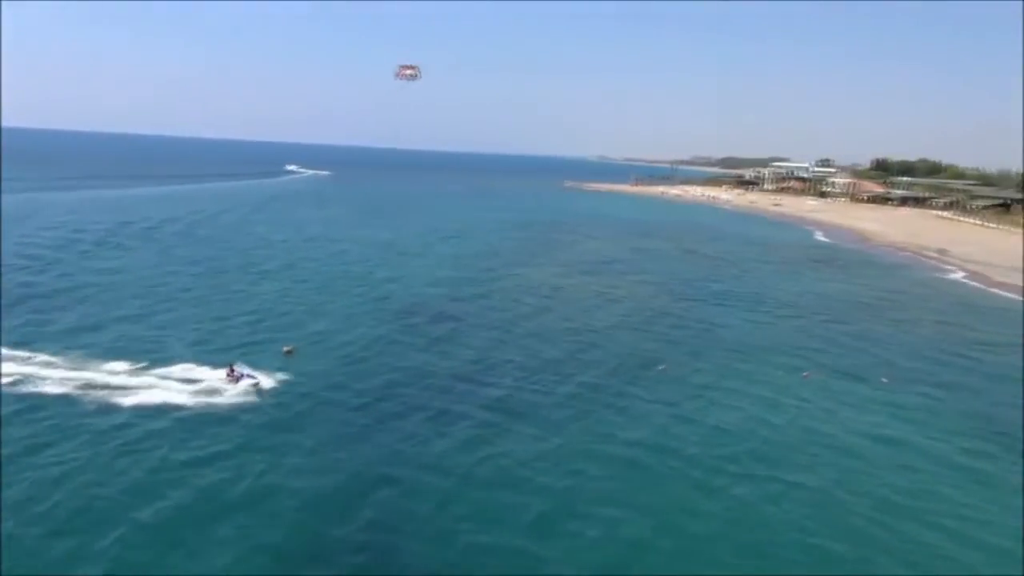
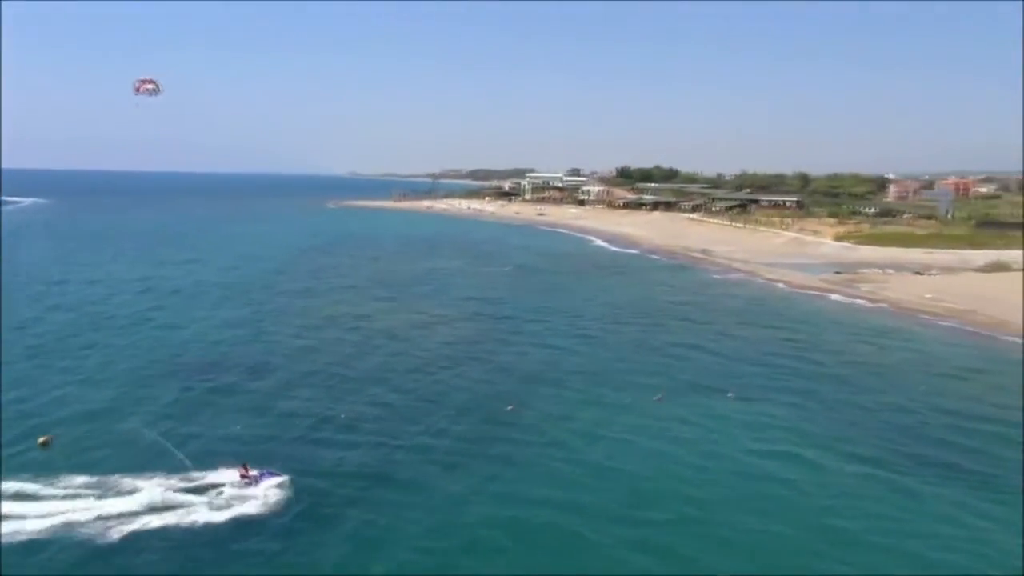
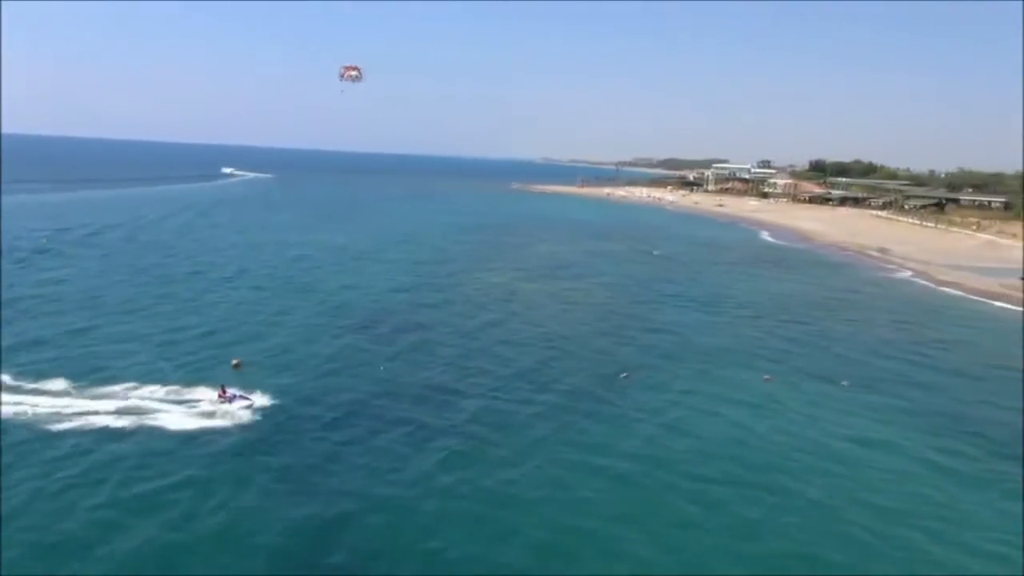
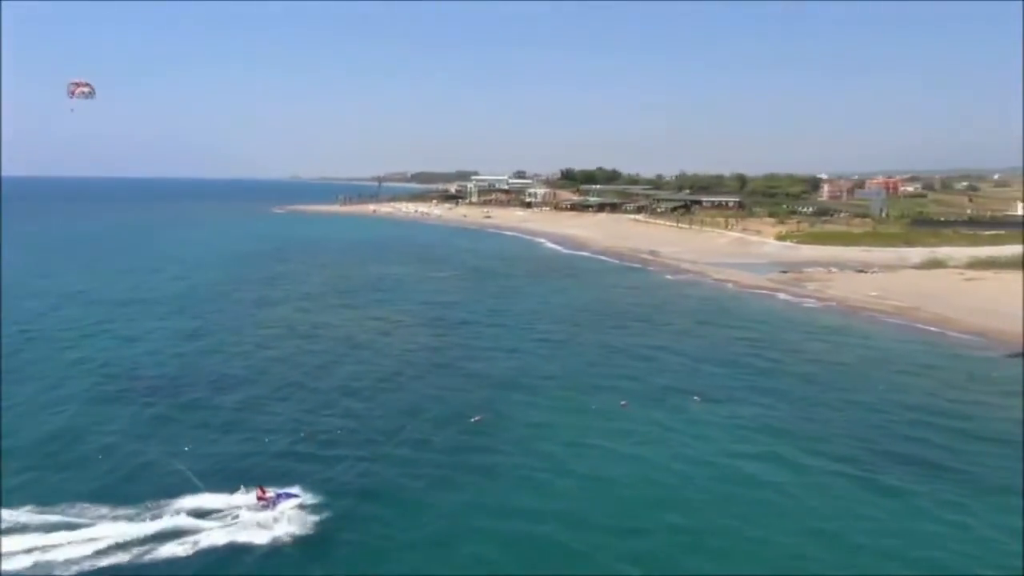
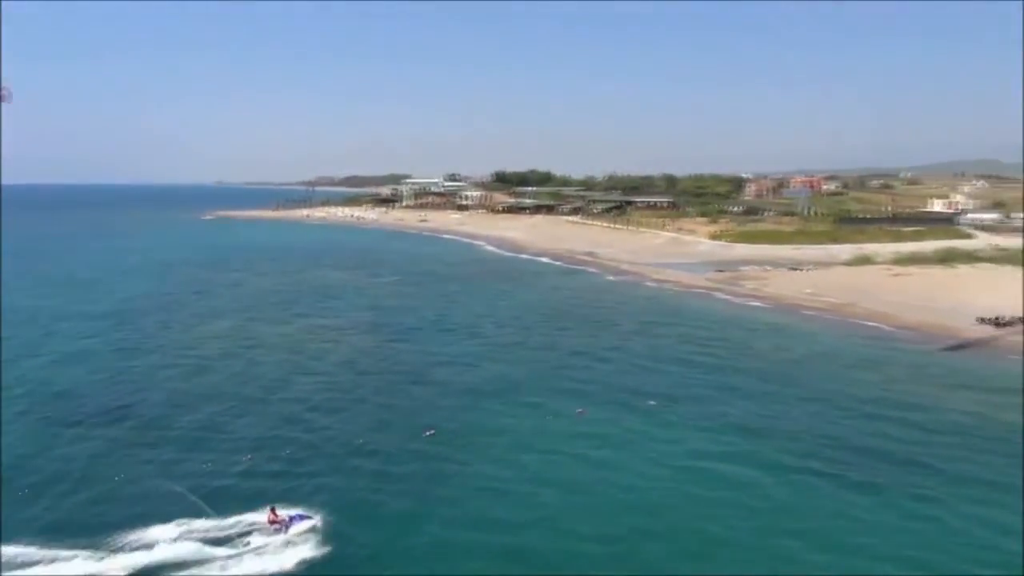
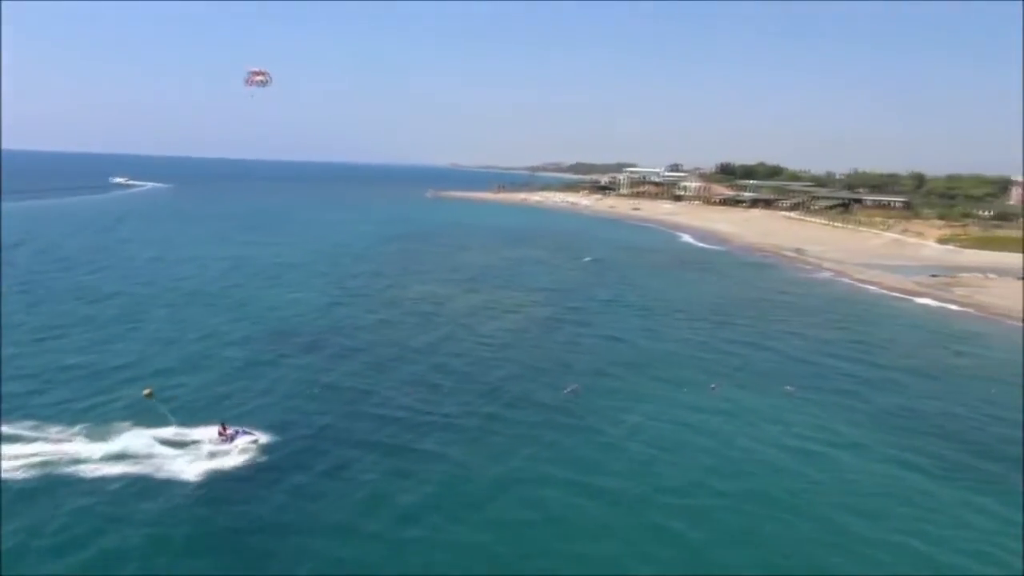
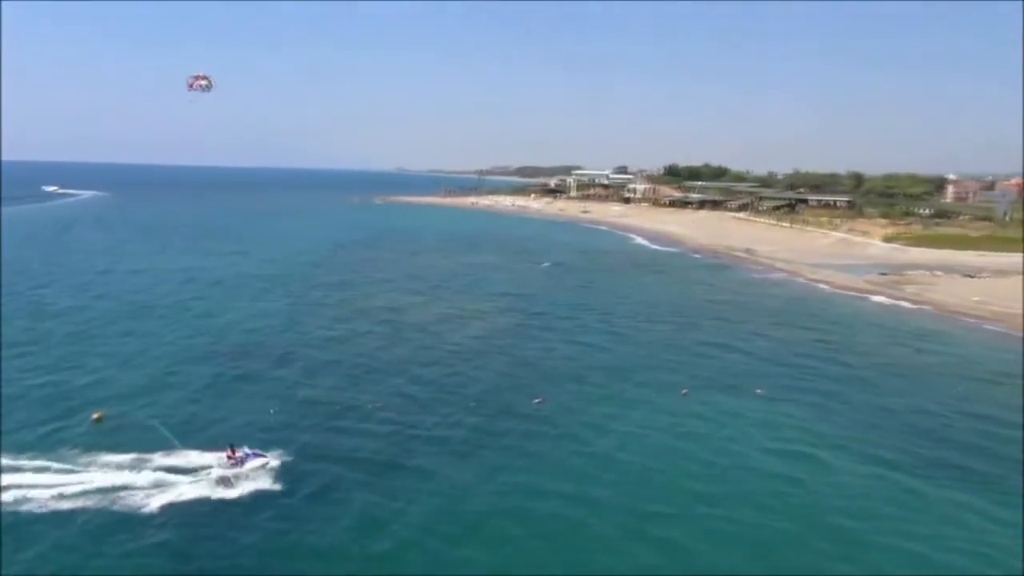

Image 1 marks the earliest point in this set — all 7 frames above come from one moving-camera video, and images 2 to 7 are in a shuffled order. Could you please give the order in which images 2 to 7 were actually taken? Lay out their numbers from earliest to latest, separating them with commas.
3, 6, 7, 2, 4, 5
